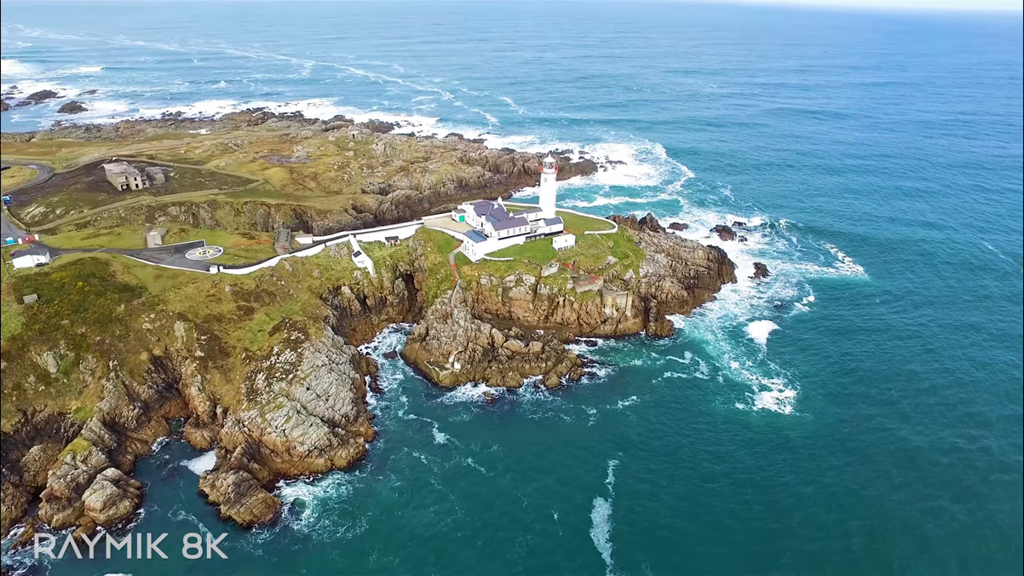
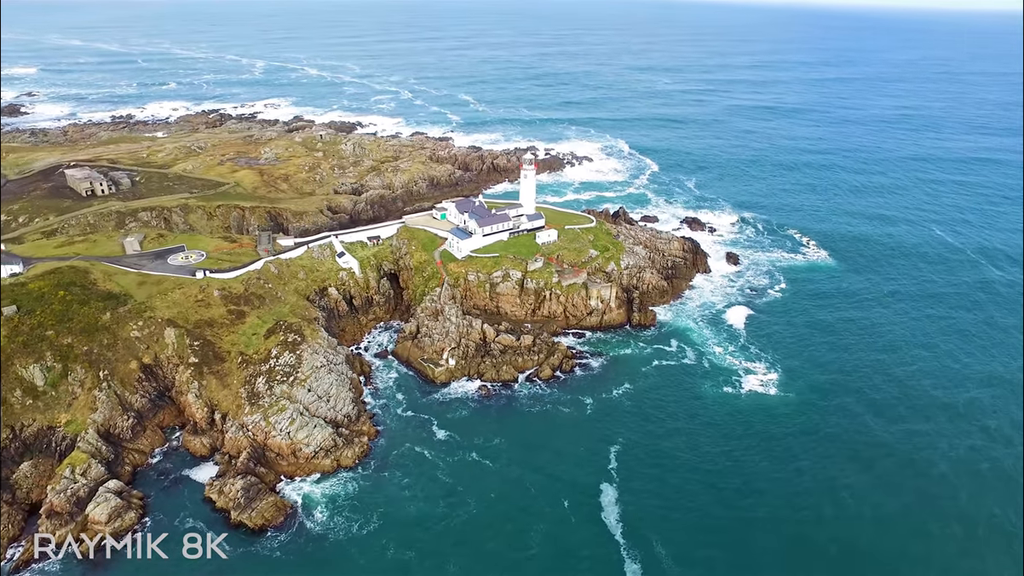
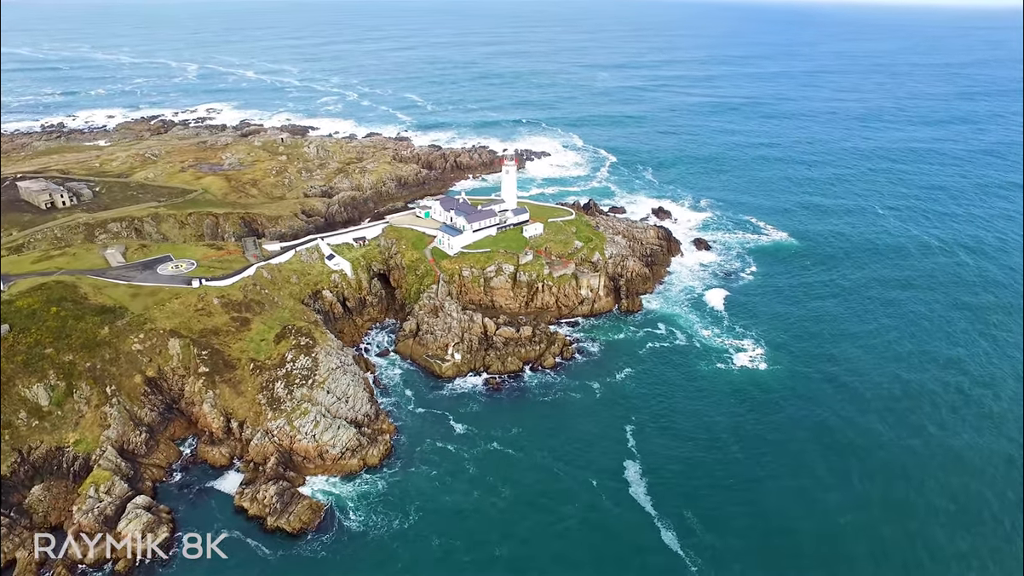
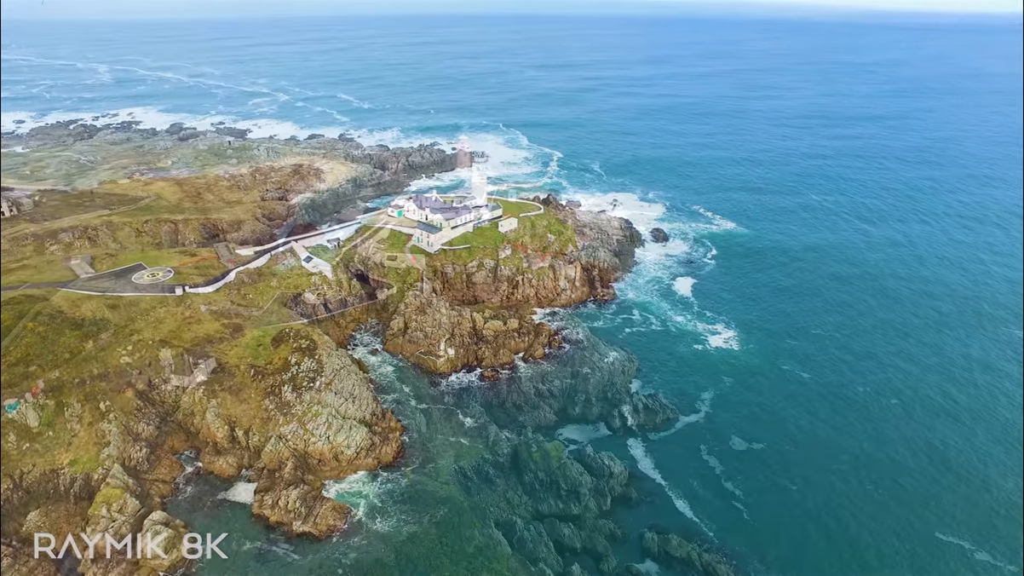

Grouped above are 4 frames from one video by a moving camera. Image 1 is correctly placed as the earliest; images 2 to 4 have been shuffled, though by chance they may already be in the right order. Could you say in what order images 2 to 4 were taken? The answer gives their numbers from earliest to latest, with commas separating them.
2, 3, 4
